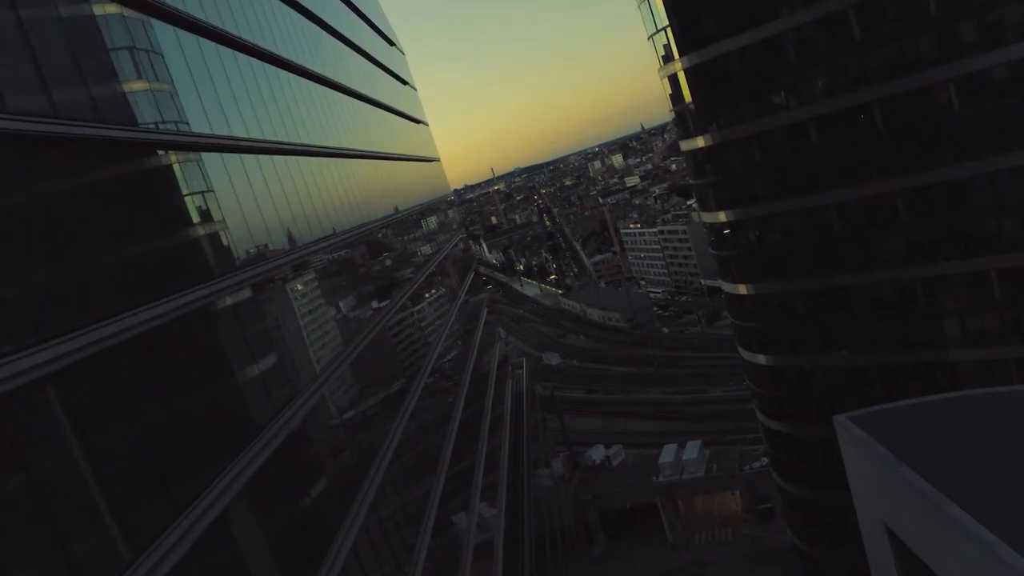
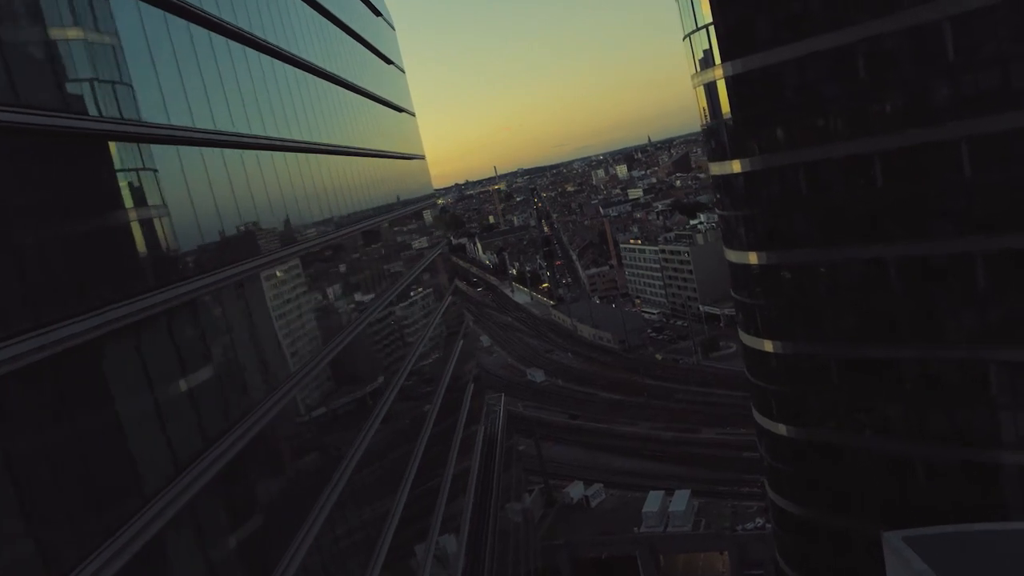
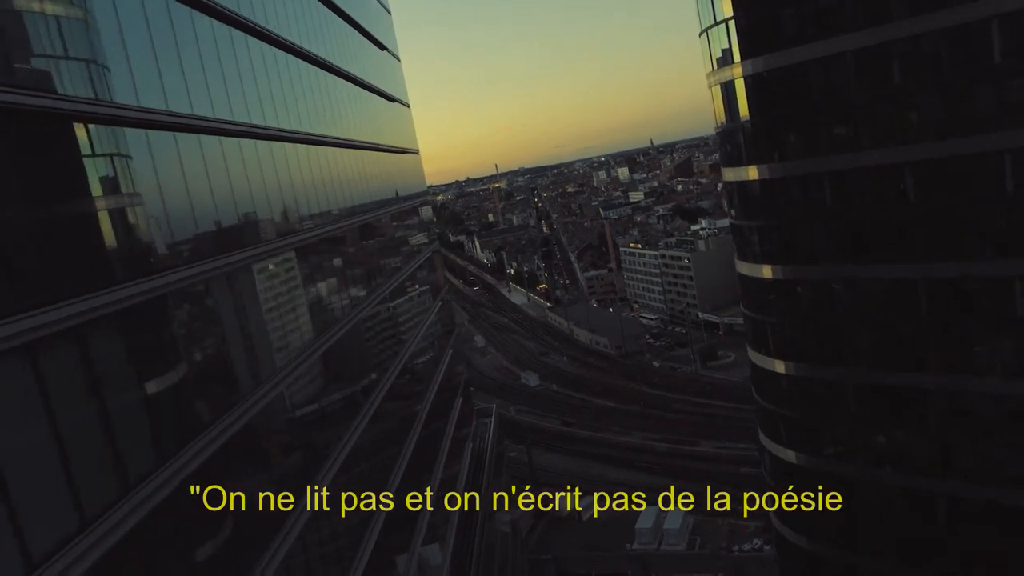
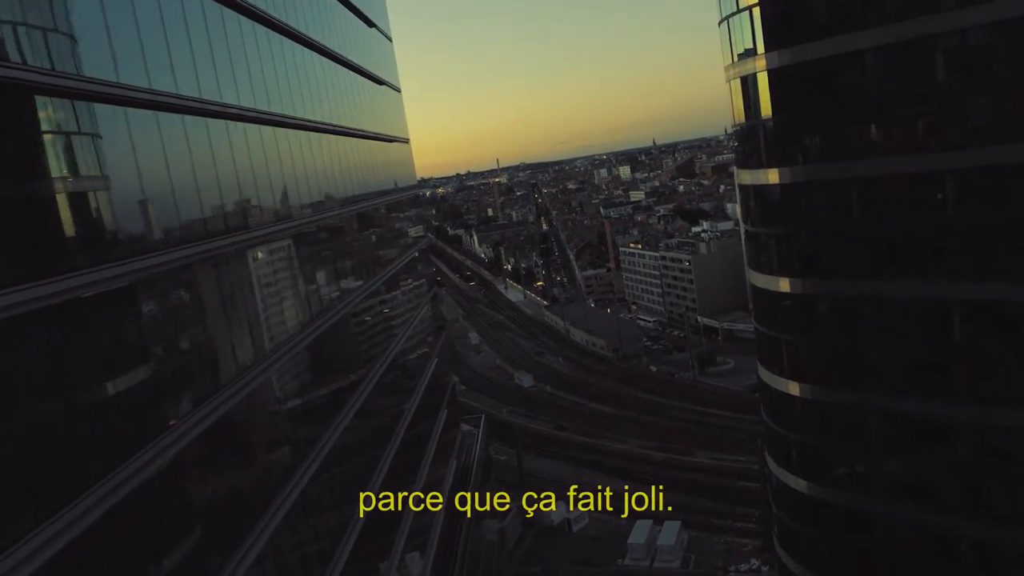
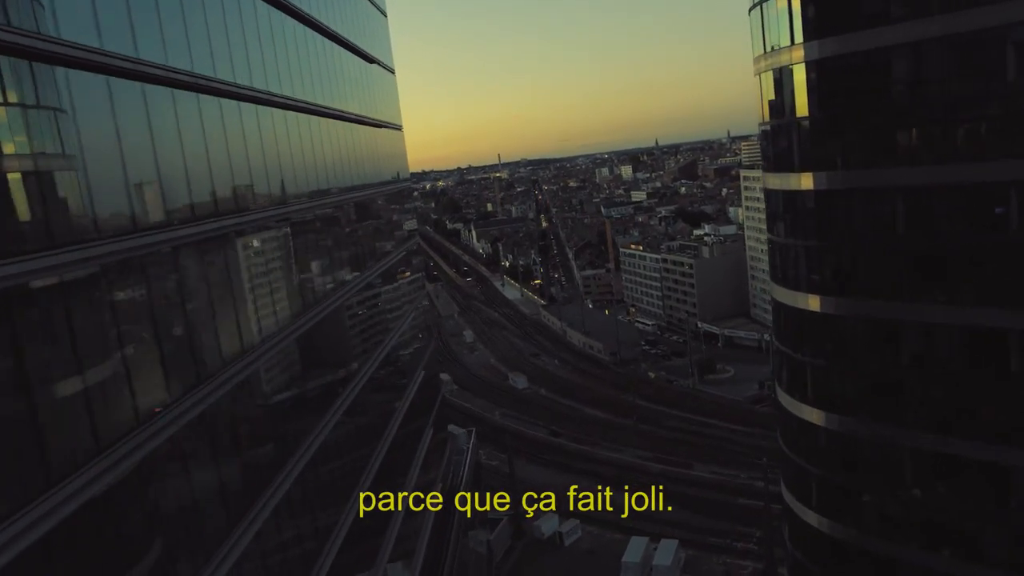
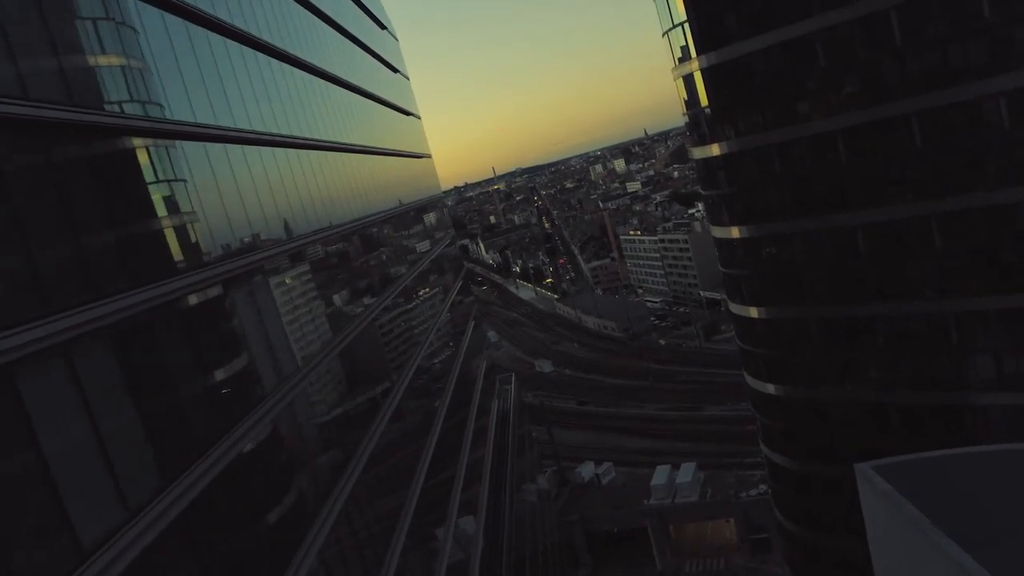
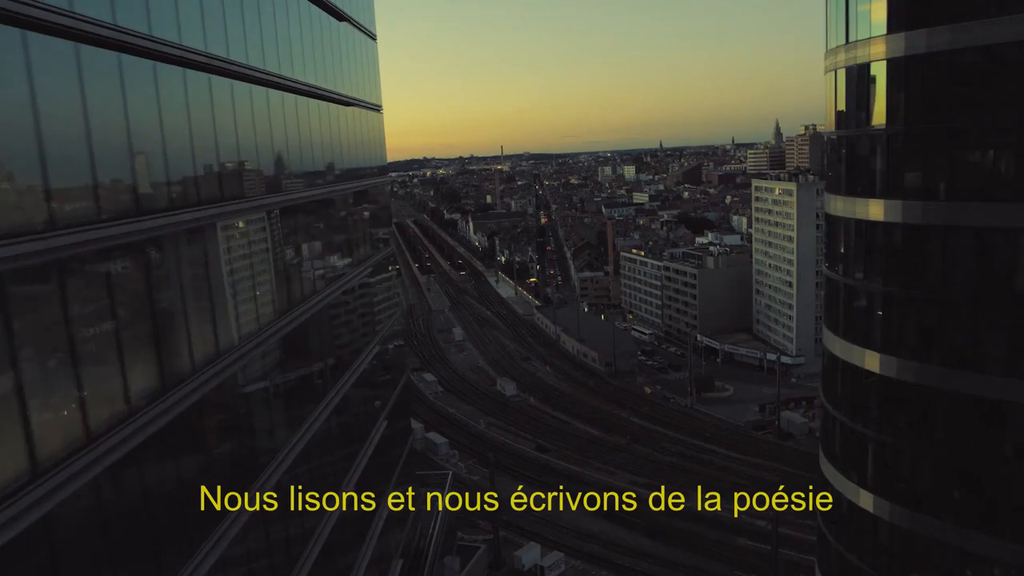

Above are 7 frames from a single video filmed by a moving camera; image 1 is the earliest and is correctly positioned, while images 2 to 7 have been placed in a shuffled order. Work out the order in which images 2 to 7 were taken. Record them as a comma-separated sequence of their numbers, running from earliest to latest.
6, 2, 3, 4, 5, 7
